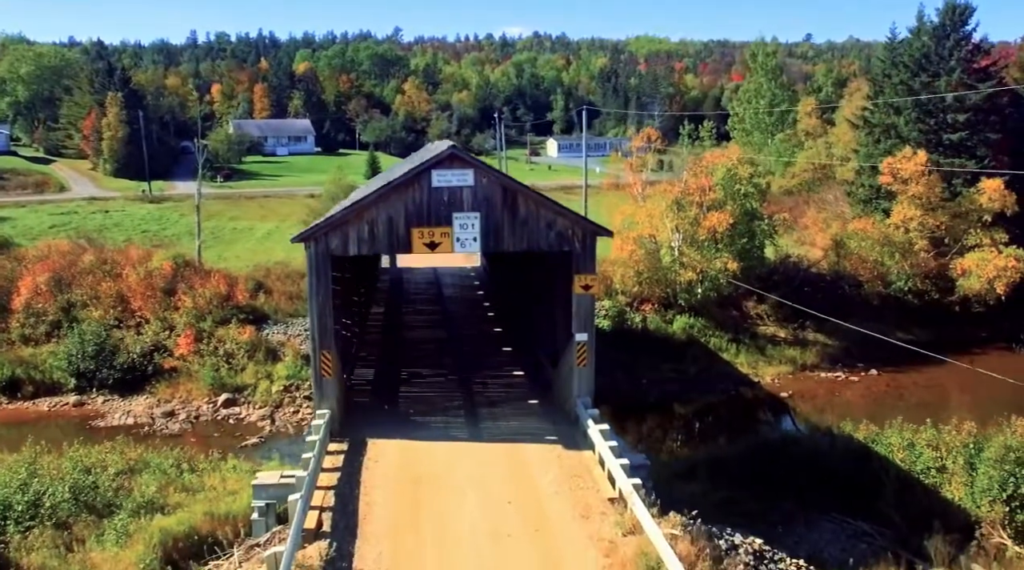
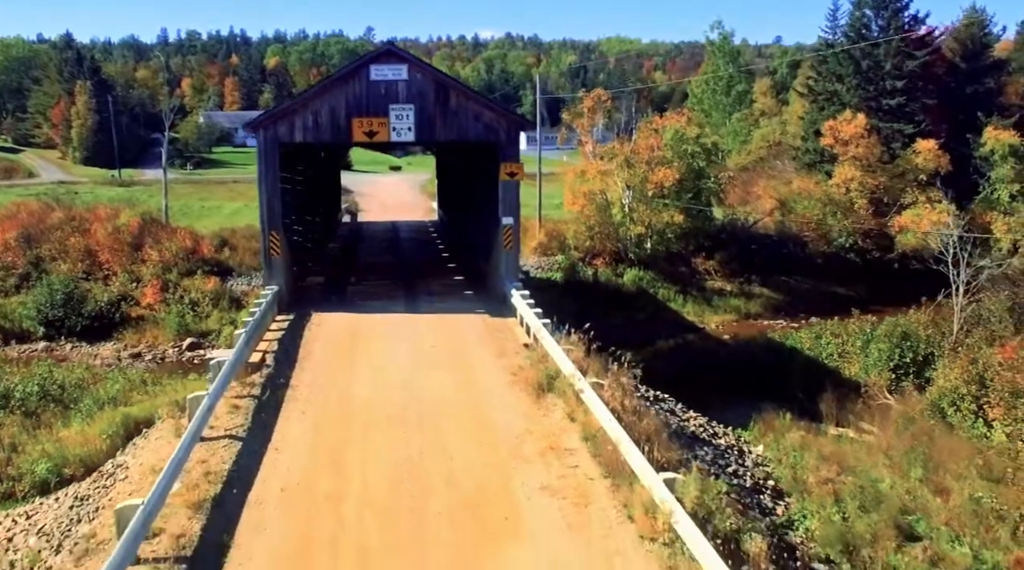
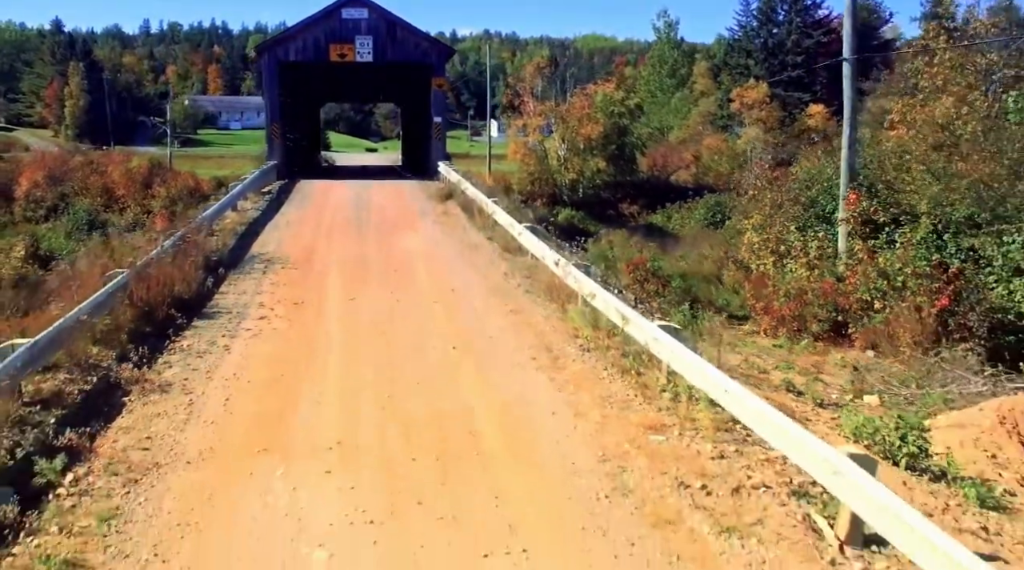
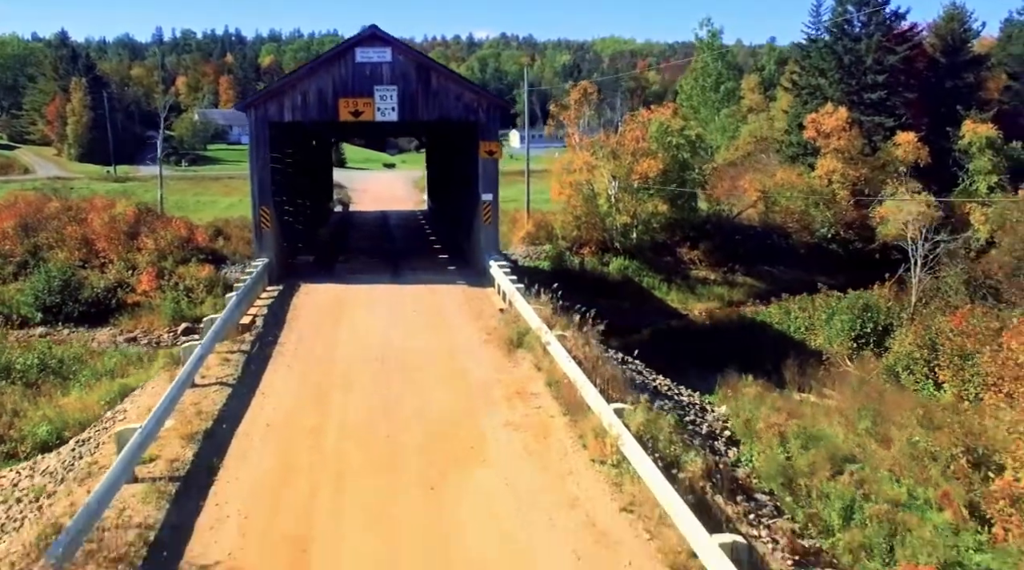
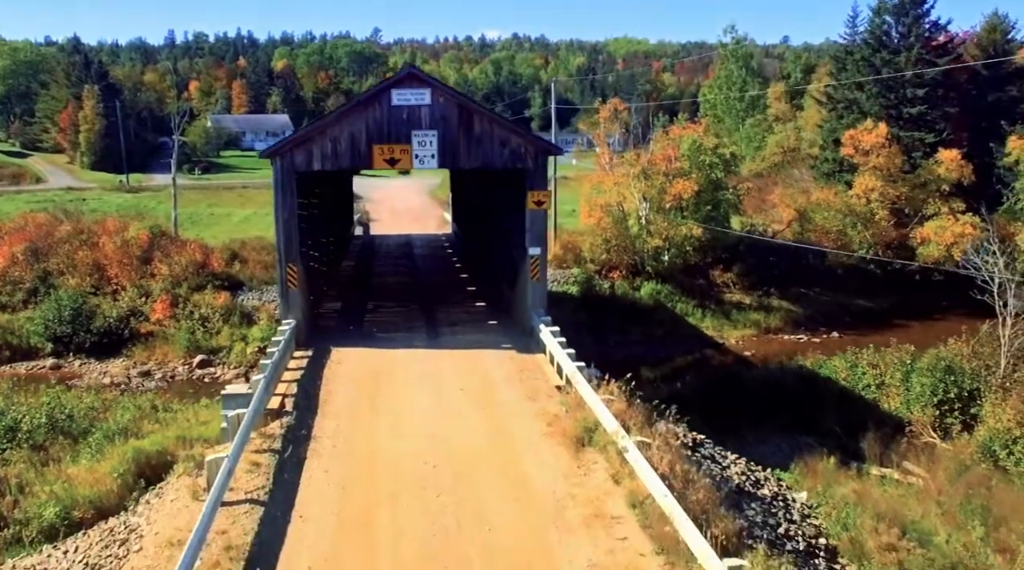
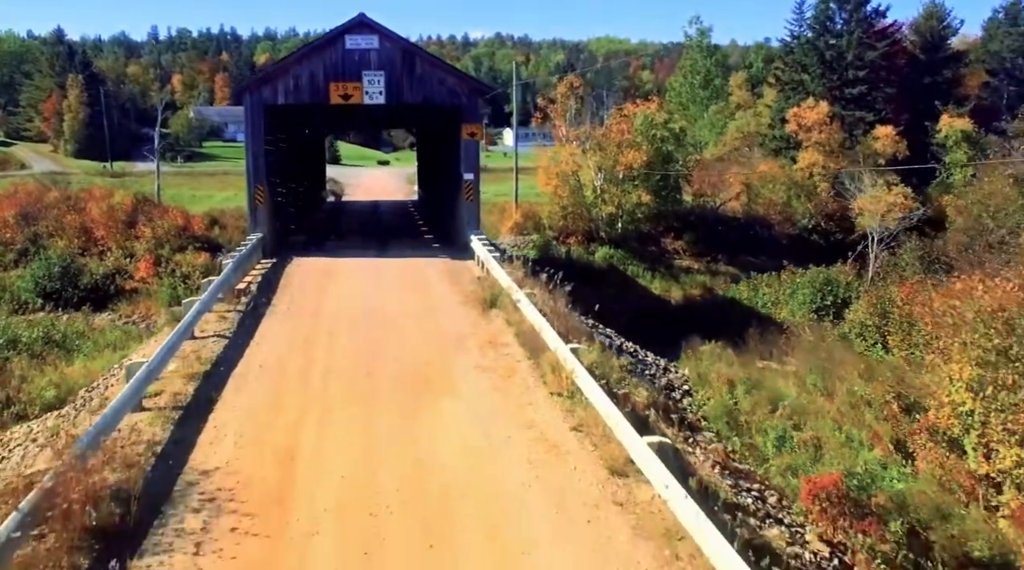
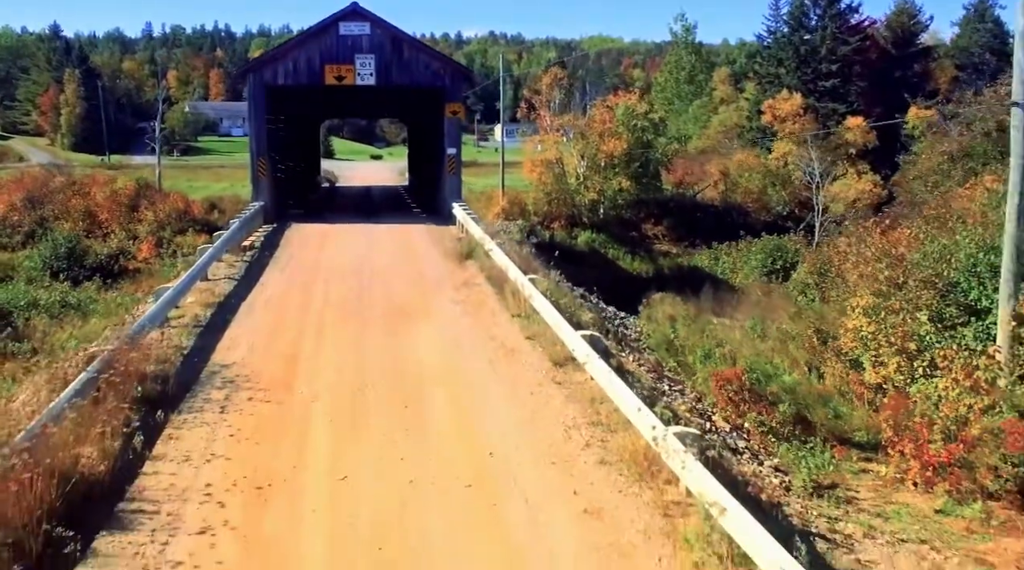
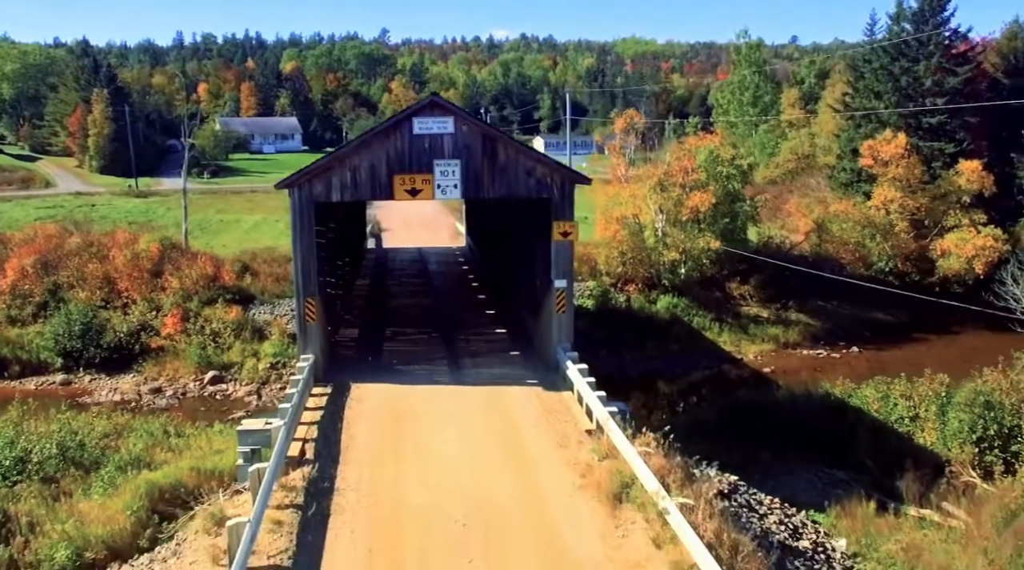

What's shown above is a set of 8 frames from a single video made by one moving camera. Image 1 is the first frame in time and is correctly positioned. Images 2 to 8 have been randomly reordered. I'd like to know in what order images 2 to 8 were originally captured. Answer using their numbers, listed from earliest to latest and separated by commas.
8, 5, 2, 4, 6, 7, 3
